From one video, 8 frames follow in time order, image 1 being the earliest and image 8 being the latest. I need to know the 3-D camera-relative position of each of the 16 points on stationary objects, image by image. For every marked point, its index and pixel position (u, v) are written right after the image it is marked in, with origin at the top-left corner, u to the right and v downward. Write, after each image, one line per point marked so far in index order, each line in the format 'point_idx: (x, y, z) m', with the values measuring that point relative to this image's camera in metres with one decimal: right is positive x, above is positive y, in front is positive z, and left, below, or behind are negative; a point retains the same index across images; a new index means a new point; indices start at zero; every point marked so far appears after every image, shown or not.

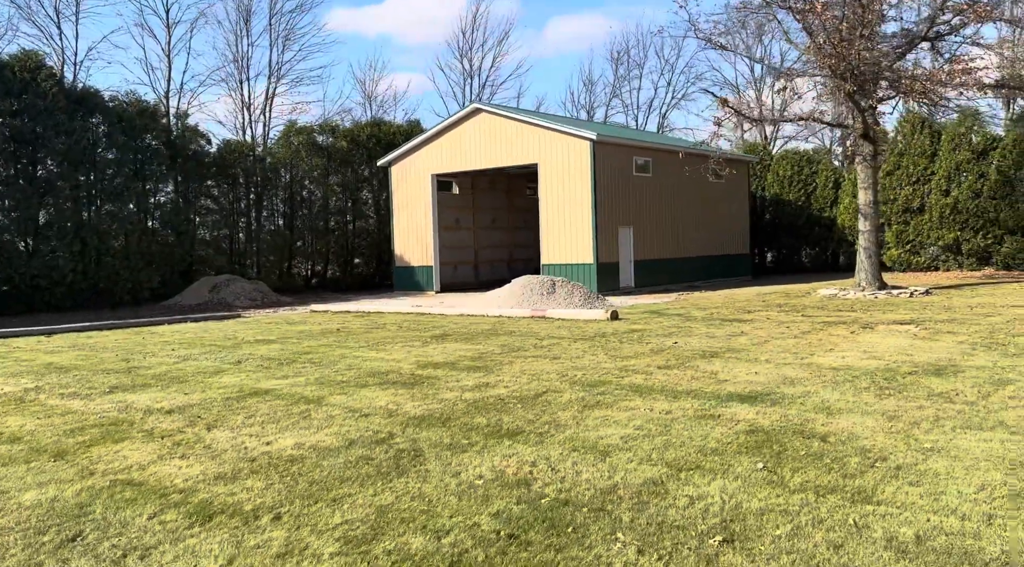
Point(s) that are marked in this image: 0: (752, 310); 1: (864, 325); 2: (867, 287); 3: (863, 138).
0: (+3.4, -0.4, +12.9) m
1: (+4.0, -0.5, +10.1) m
2: (+6.3, -0.1, +16.0) m
3: (+6.2, +2.6, +15.8) m
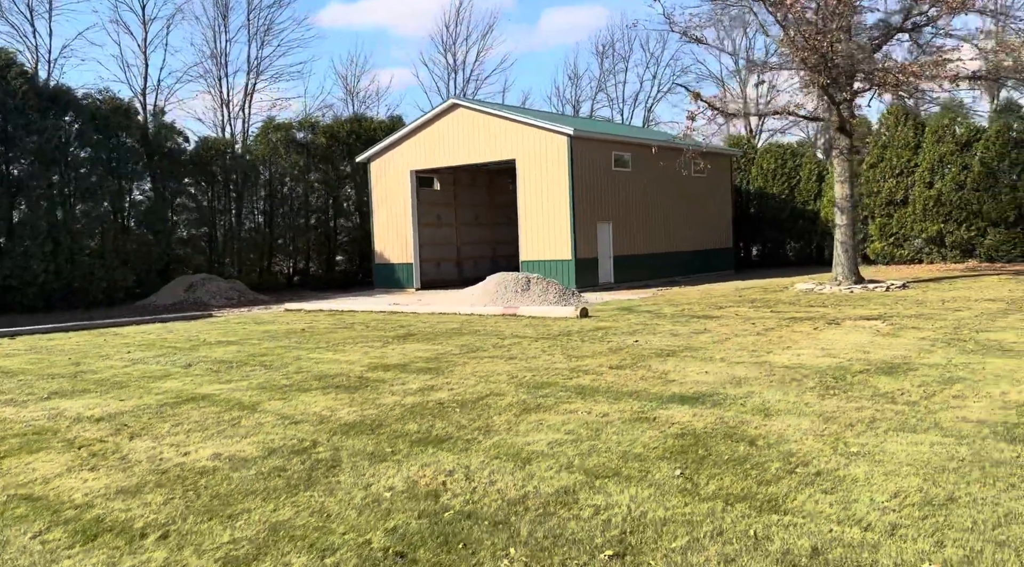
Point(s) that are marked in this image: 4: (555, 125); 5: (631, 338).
0: (+3.0, -0.3, +12.9) m
1: (+3.6, -0.4, +10.1) m
2: (+5.9, 0.0, +16.0) m
3: (+5.8, +2.7, +15.7) m
4: (+0.9, +3.1, +17.6) m
5: (+1.2, -0.6, +9.1) m
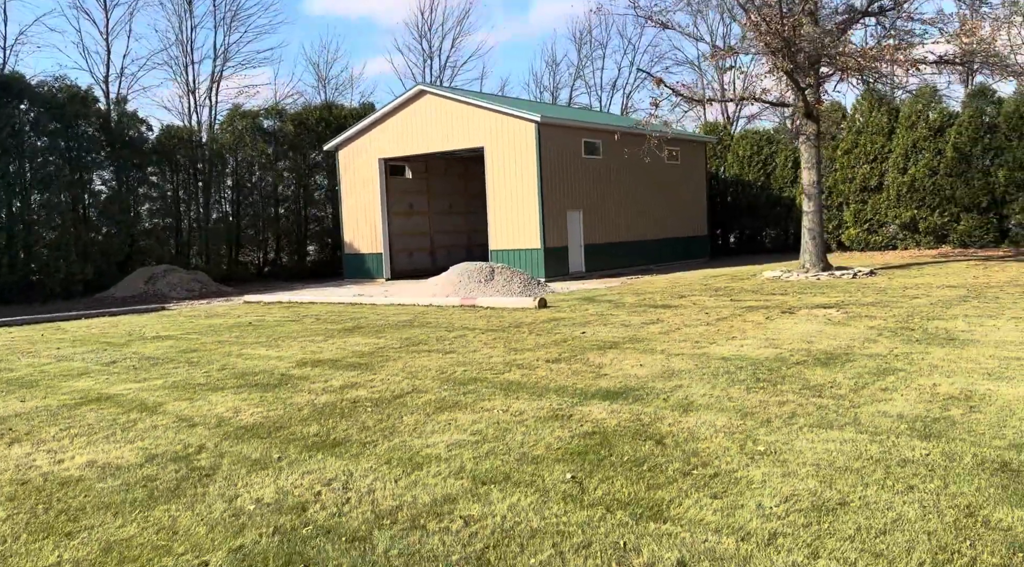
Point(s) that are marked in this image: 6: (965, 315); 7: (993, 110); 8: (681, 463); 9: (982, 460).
0: (+2.5, -0.2, +12.7) m
1: (+3.0, -0.3, +10.0) m
2: (+5.3, +0.3, +15.9) m
3: (+5.1, +2.9, +15.6) m
4: (+0.2, +3.3, +17.4) m
5: (+0.7, -0.5, +9.0) m
6: (+4.5, -0.3, +8.9) m
7: (+10.7, +3.8, +19.8) m
8: (+0.7, -0.8, +3.8) m
9: (+2.0, -0.7, +3.7) m
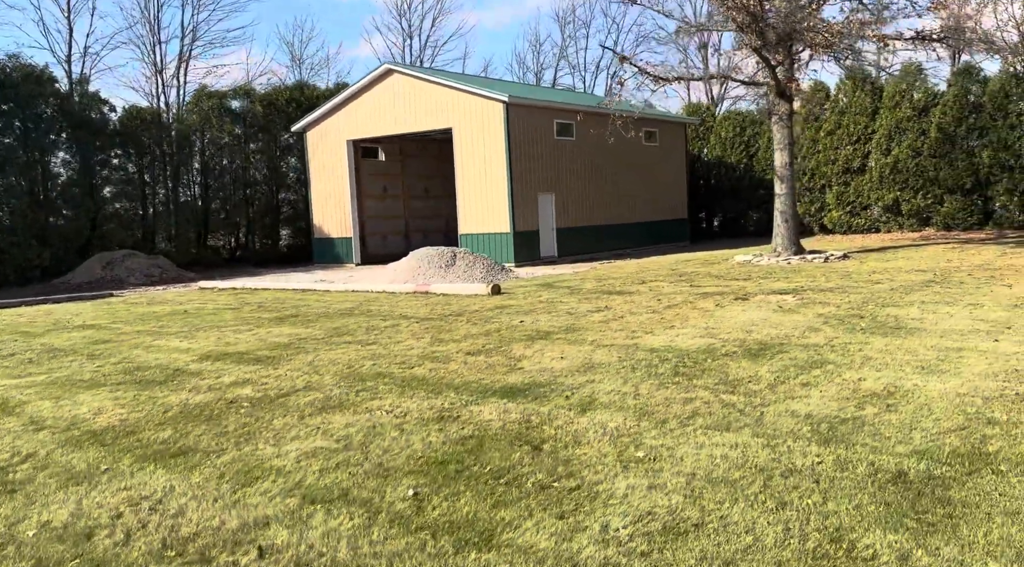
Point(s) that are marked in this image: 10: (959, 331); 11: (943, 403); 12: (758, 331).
0: (+1.8, 0.0, +12.3) m
1: (+2.4, -0.1, +9.6) m
2: (+4.7, +0.5, +15.5) m
3: (+4.5, +3.2, +15.1) m
4: (-0.4, +3.6, +17.0) m
5: (+0.1, -0.3, +8.6) m
6: (+3.9, -0.2, +8.6) m
7: (+10.0, +4.2, +19.3) m
8: (+0.1, -0.7, +3.4) m
9: (+1.4, -0.7, +3.4) m
10: (+3.3, -0.4, +6.7) m
11: (+2.1, -0.6, +4.4) m
12: (+1.9, -0.4, +7.0) m
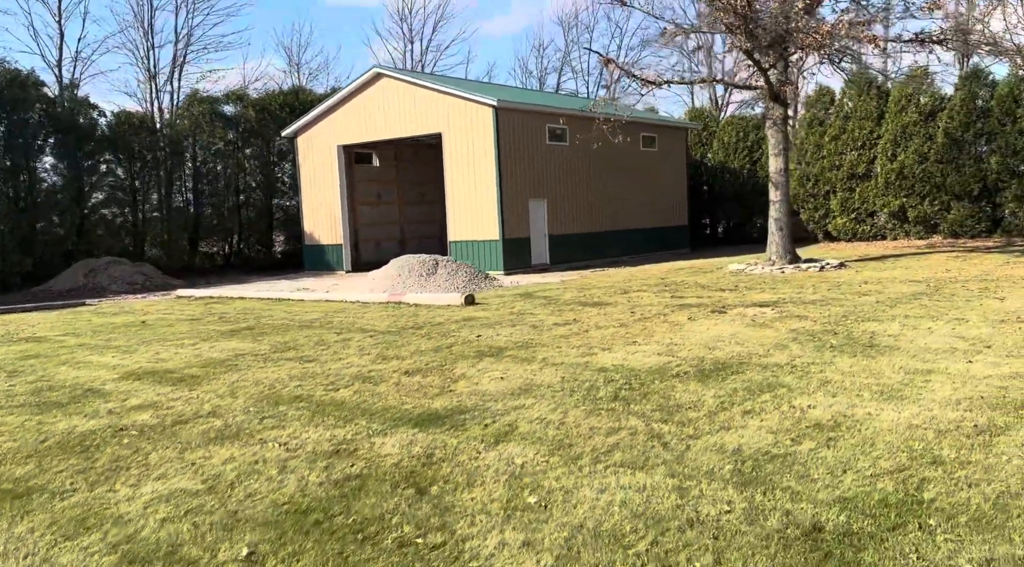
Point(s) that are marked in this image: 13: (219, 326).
0: (+1.6, -0.1, +11.9) m
1: (+2.1, -0.3, +9.1) m
2: (+4.4, +0.4, +15.0) m
3: (+4.3, +3.0, +14.7) m
4: (-0.6, +3.5, +16.6) m
5: (-0.3, -0.4, +8.2) m
6: (+3.5, -0.3, +8.1) m
7: (+9.9, +4.0, +18.8) m
8: (-0.3, -0.8, +3.0) m
9: (+0.9, -0.8, +2.9) m
10: (+2.9, -0.5, +6.2) m
11: (+1.7, -0.7, +4.0) m
12: (+1.5, -0.5, +6.6) m
13: (-3.0, -0.4, +9.4) m
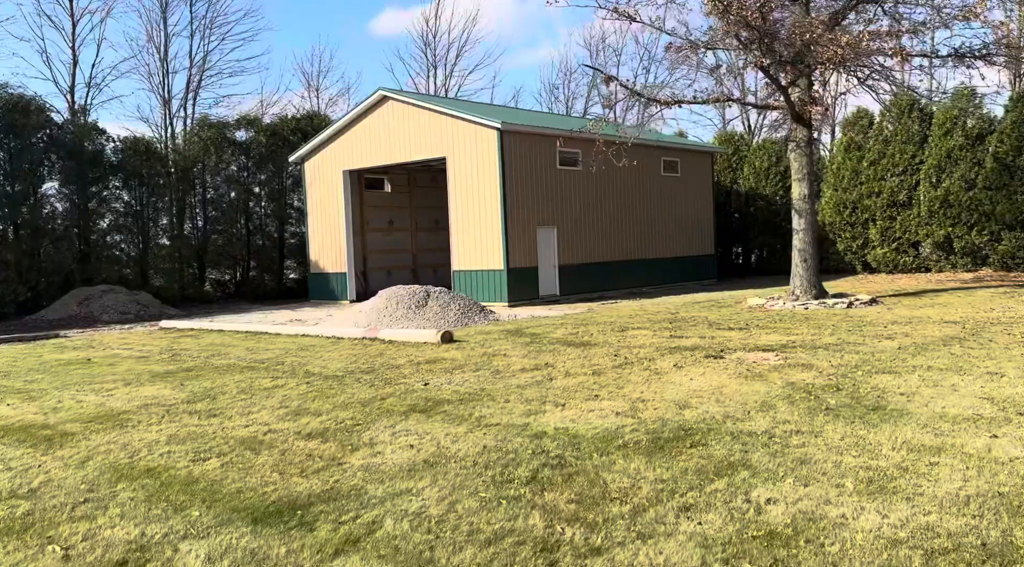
0: (+1.4, -0.5, +10.8) m
1: (+1.8, -0.6, +8.1) m
2: (+4.5, -0.2, +13.8) m
3: (+4.3, +2.4, +13.6) m
4: (-0.5, +2.9, +15.7) m
5: (-0.6, -0.8, +7.2) m
6: (+3.2, -0.6, +6.9) m
7: (+10.1, +3.3, +17.4) m
8: (-0.9, -1.0, +2.1) m
9: (+0.3, -1.0, +1.9) m
10: (+2.5, -0.8, +5.1) m
11: (+1.1, -0.9, +2.9) m
12: (+1.1, -0.8, +5.5) m
13: (-3.3, -0.8, +8.5) m
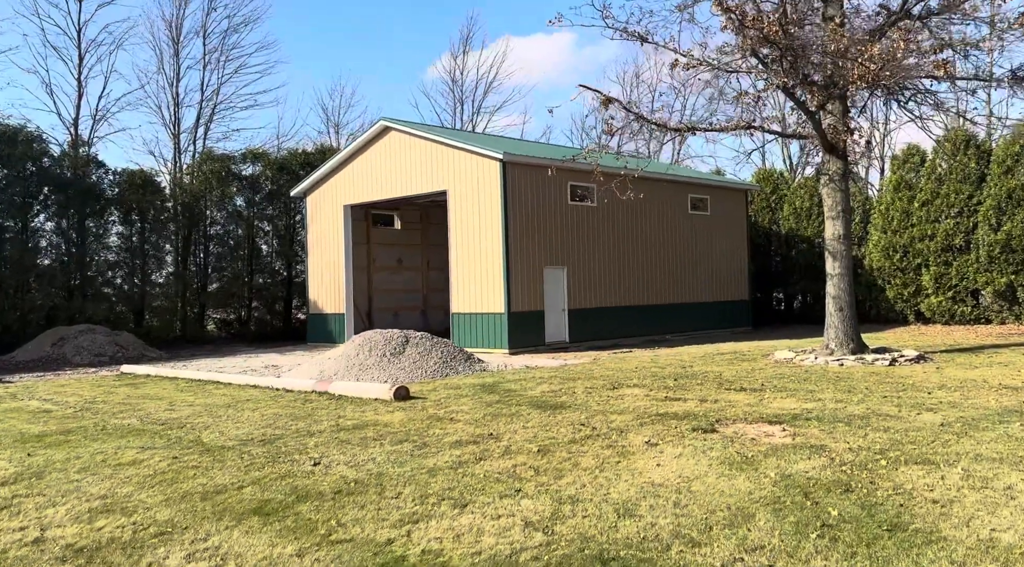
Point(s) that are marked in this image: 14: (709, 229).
0: (+1.1, -1.1, +9.2) m
1: (+1.4, -1.0, +6.4) m
2: (+4.4, -0.9, +12.0) m
3: (+4.2, +1.8, +11.9) m
4: (-0.4, +2.2, +14.4) m
5: (-1.1, -1.1, +5.7) m
6: (+2.7, -1.0, +5.2) m
7: (+10.2, +2.3, +15.5) m
8: (-1.7, -1.1, +0.6) m
9: (-0.5, -1.1, +0.4) m
10: (+1.9, -1.0, +3.4) m
11: (+0.4, -1.0, +1.4) m
12: (+0.5, -1.0, +4.0) m
13: (-3.7, -1.1, +7.2) m
14: (+4.1, +1.2, +18.6) m
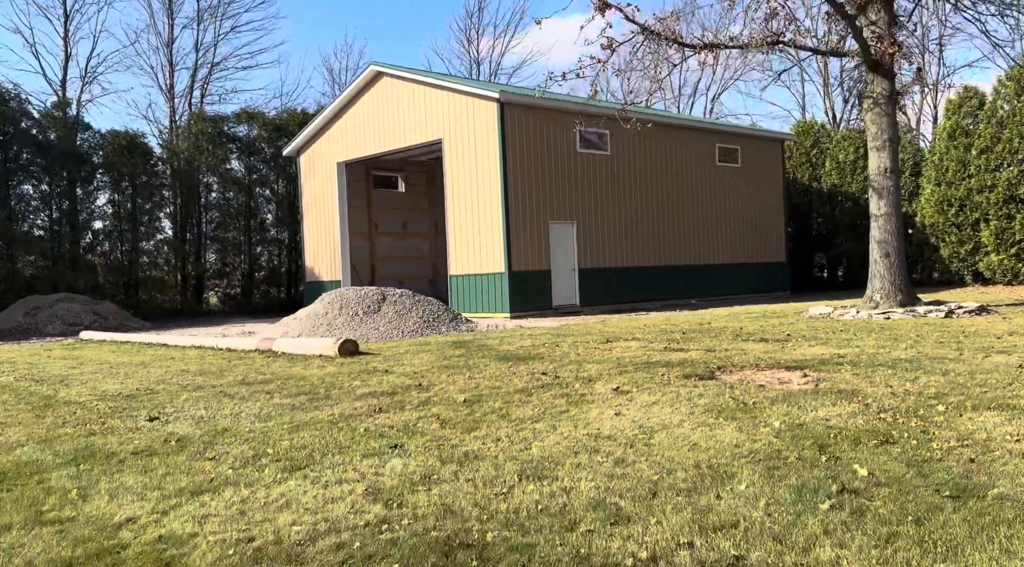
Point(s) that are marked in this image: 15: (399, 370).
0: (+0.9, -0.5, +7.8) m
1: (+1.0, -0.5, +4.9) m
2: (+4.3, -0.2, +10.4) m
3: (+4.1, +2.4, +10.2) m
4: (-0.4, +2.8, +12.9) m
5: (-1.5, -0.6, +4.4) m
6: (+2.3, -0.5, +3.7) m
7: (+10.3, +3.1, +13.5) m
8: (-2.3, -0.7, -0.7) m
9: (-1.1, -0.6, -1.0) m
10: (+1.4, -0.5, +1.9) m
11: (-0.2, -0.6, -0.1) m
12: (+0.1, -0.6, +2.5) m
13: (-4.0, -0.7, +6.0) m
14: (+4.3, +1.9, +16.9) m
15: (-0.7, -0.6, +5.9) m
